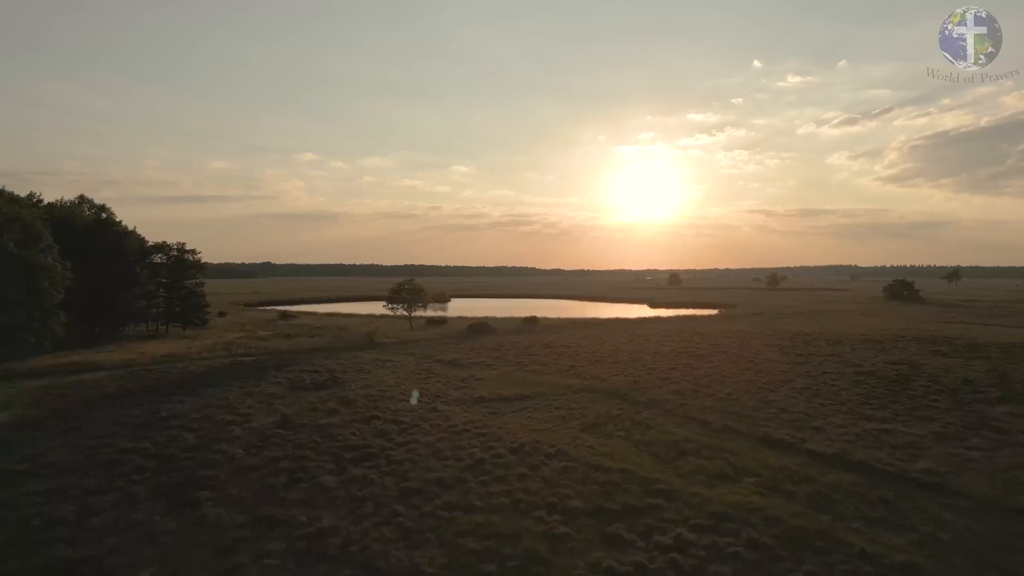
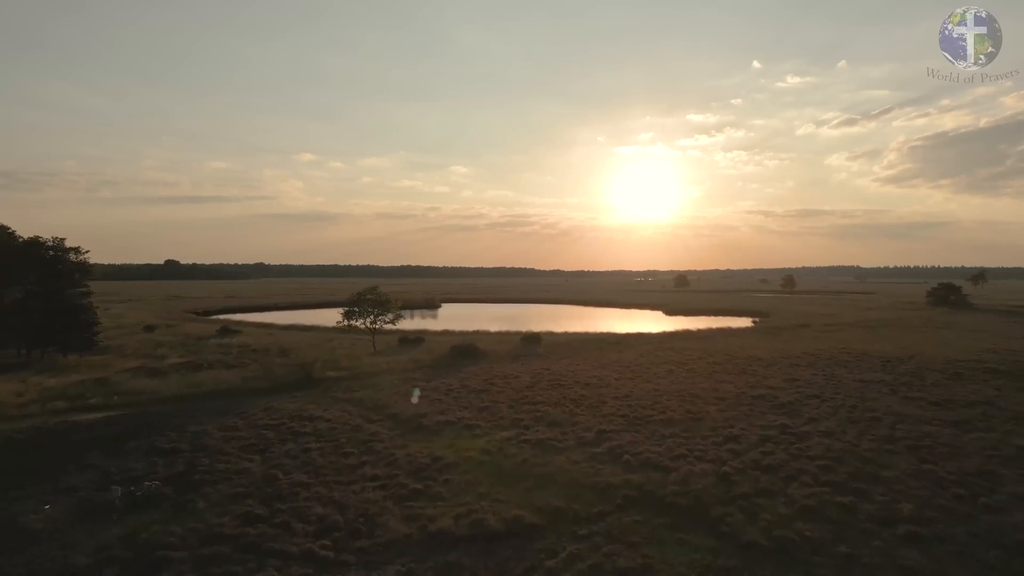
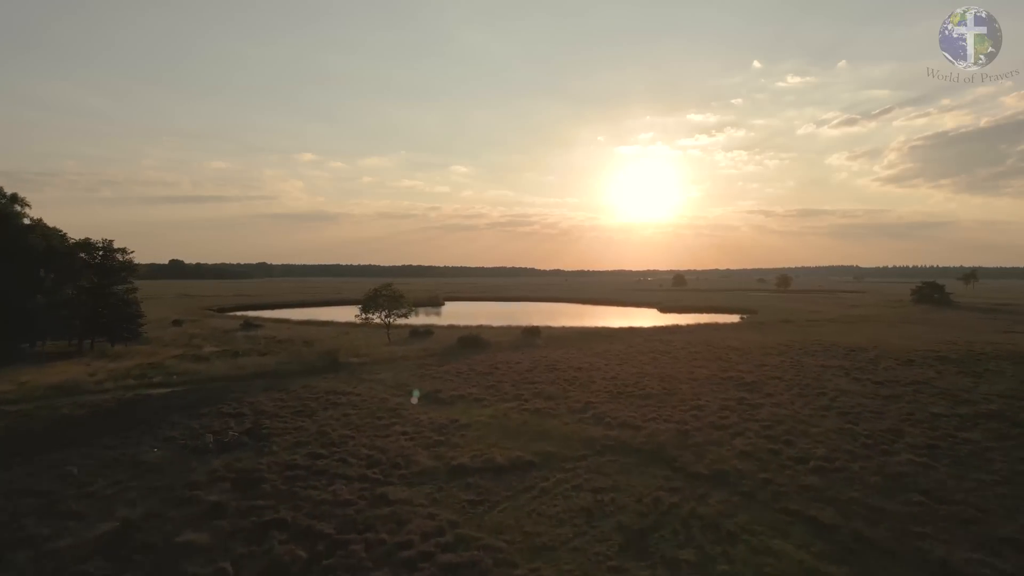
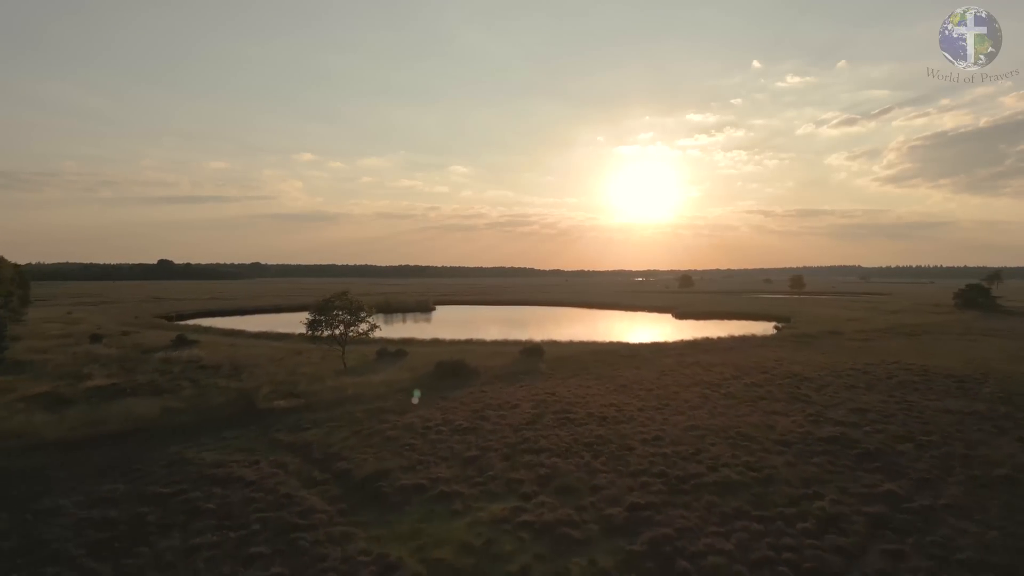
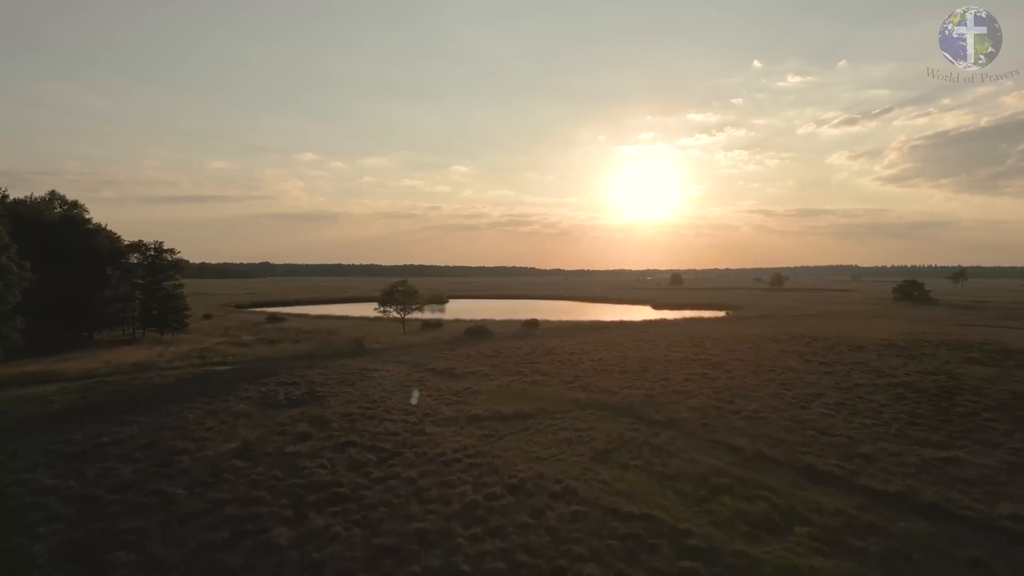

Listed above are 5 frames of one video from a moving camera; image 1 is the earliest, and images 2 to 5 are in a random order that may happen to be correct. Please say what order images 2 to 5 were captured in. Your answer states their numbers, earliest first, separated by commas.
5, 3, 2, 4
